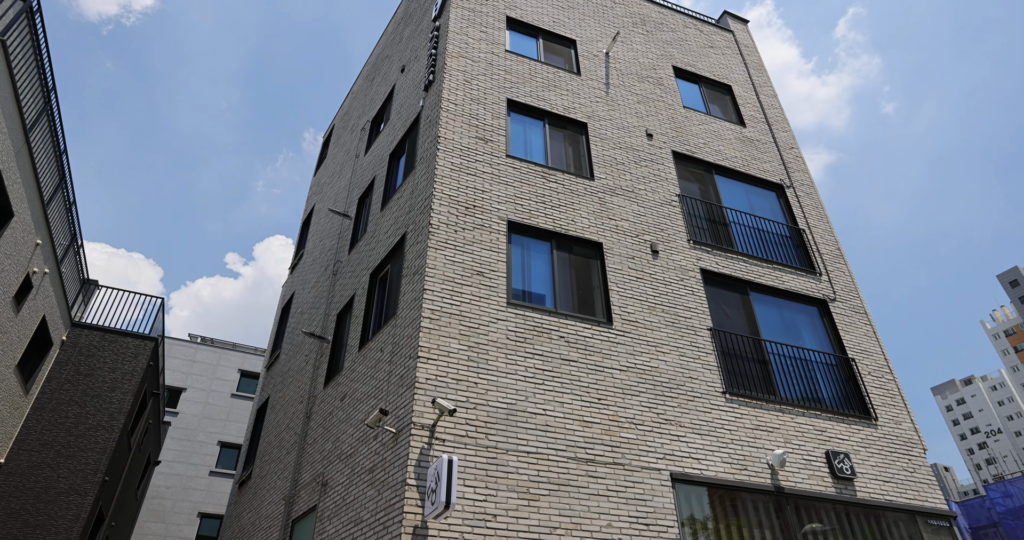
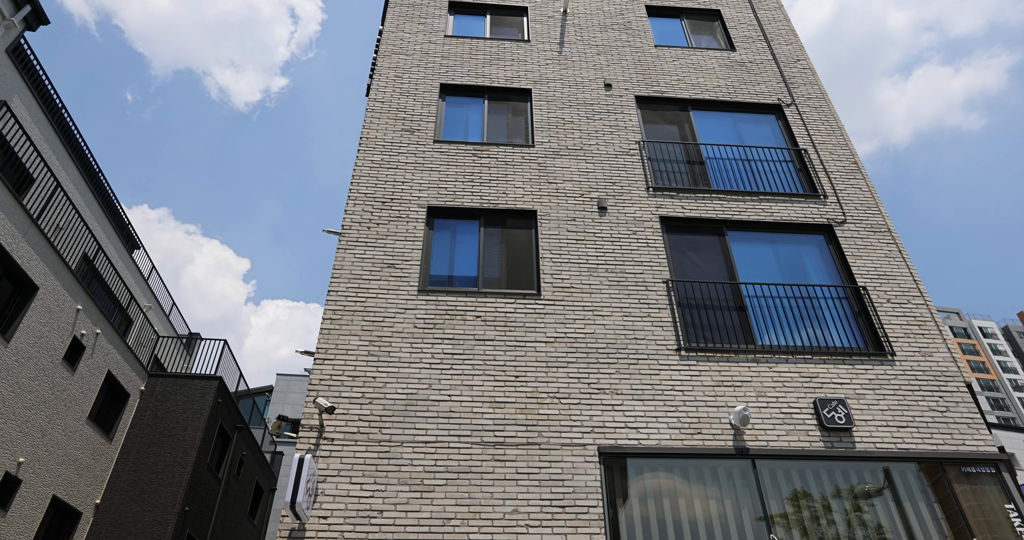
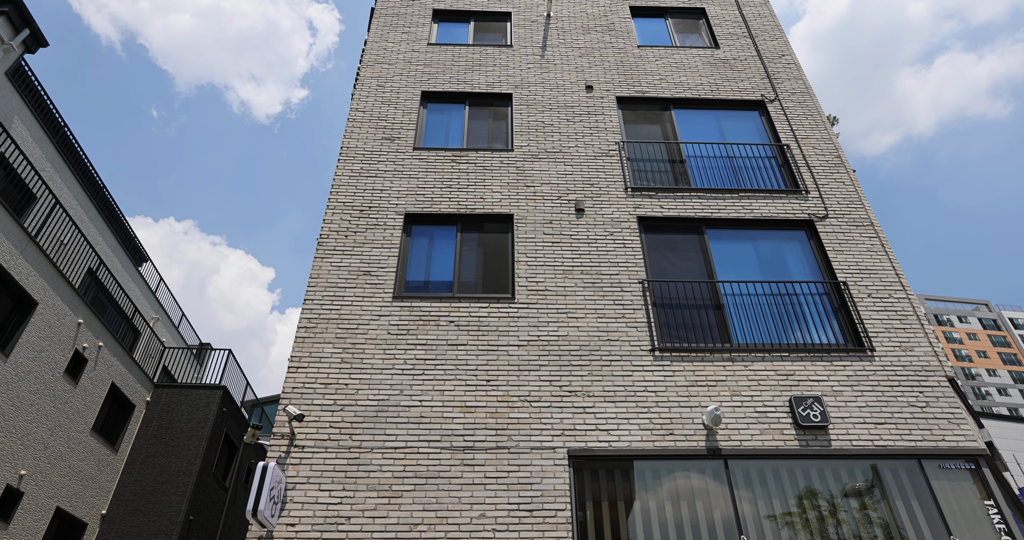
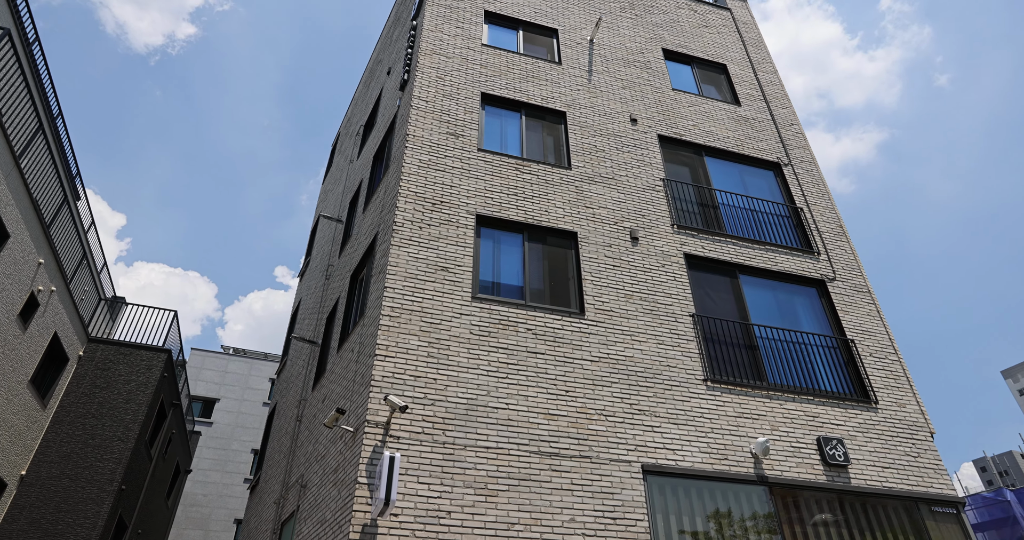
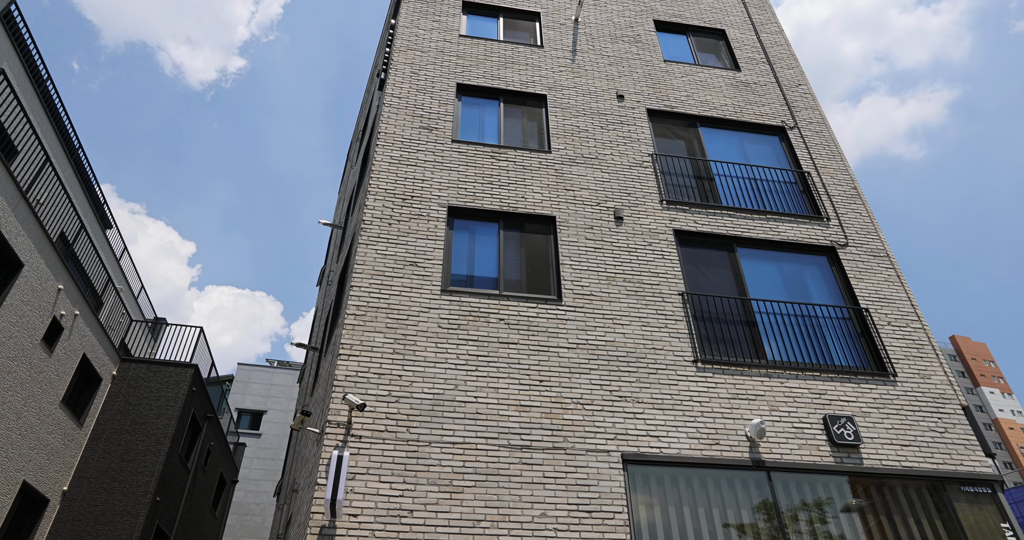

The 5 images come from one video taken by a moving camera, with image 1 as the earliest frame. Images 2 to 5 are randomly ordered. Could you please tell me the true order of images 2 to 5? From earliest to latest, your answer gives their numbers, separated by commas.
4, 5, 2, 3
